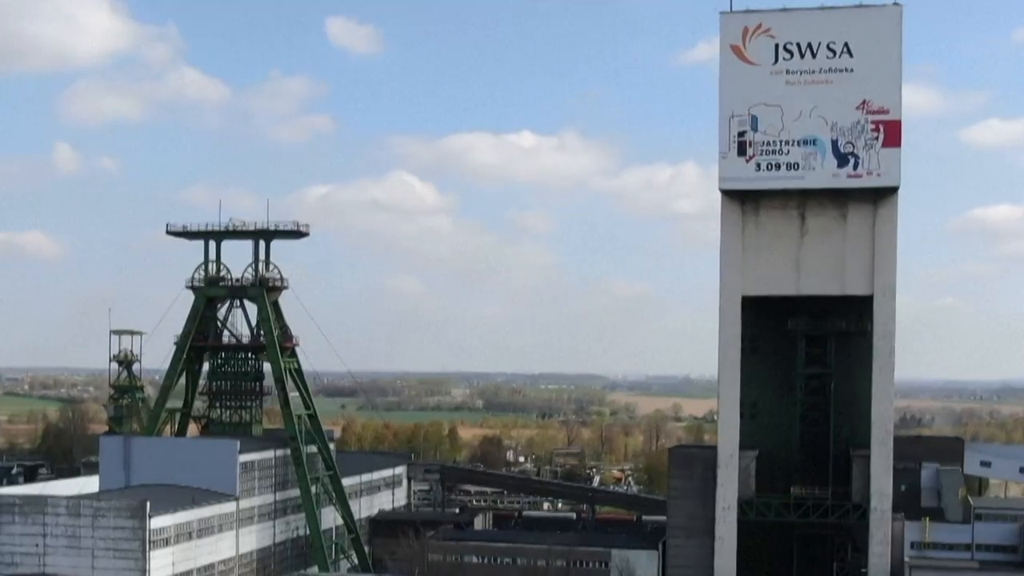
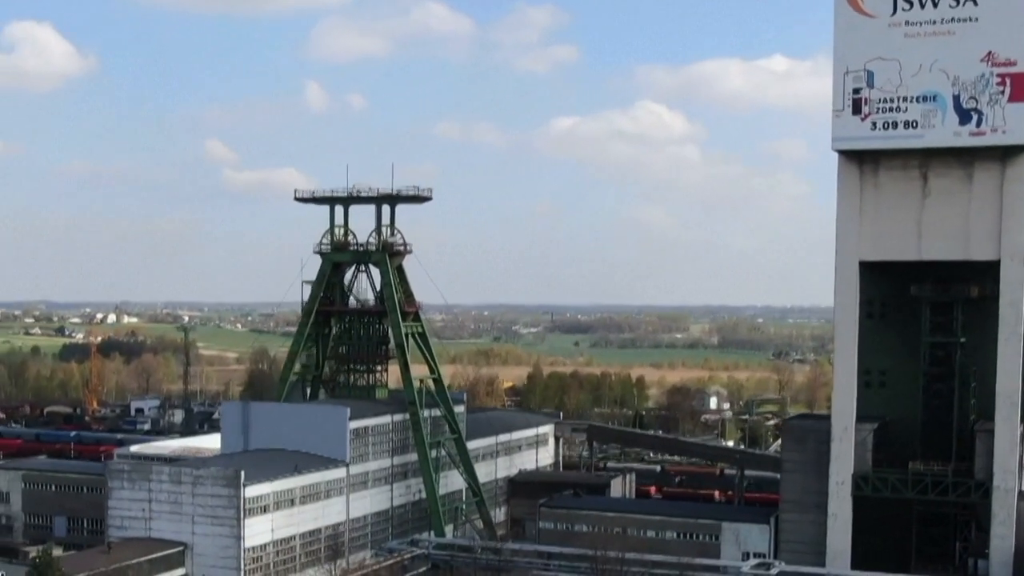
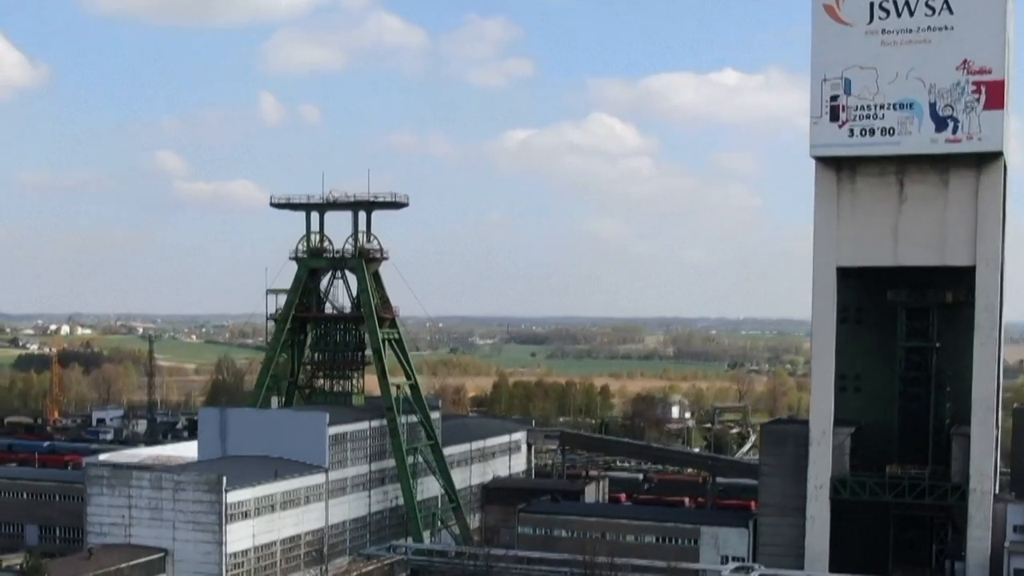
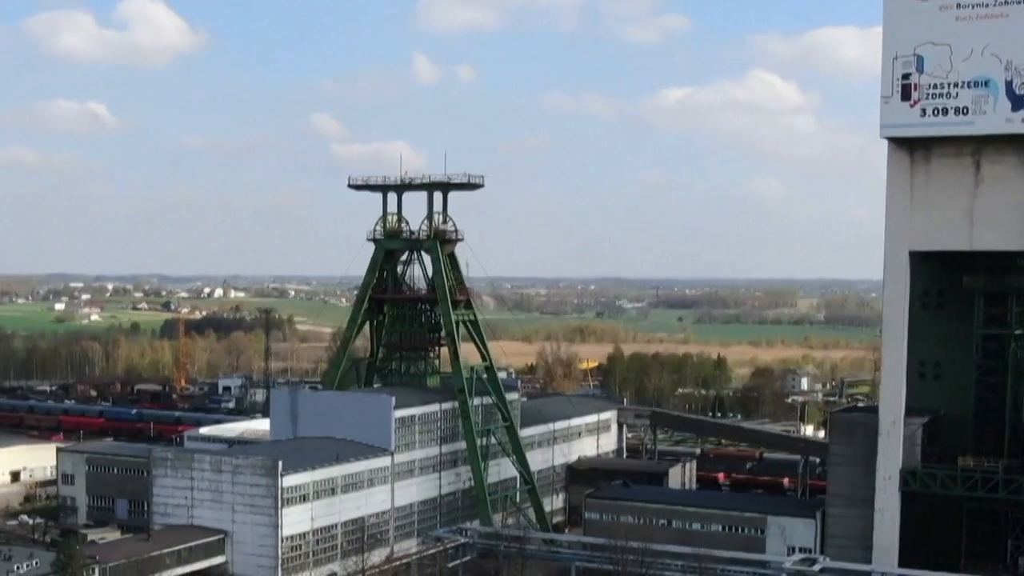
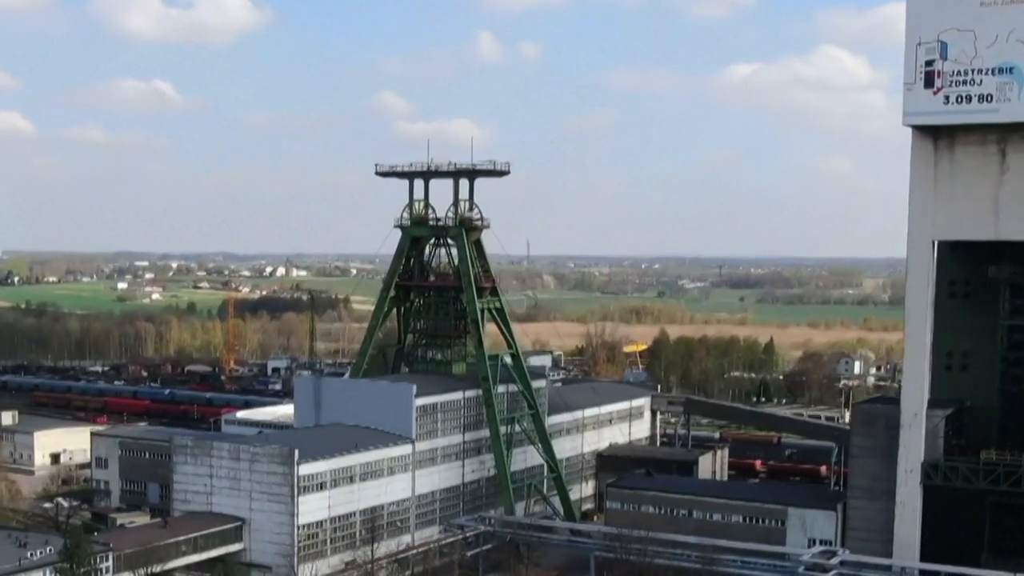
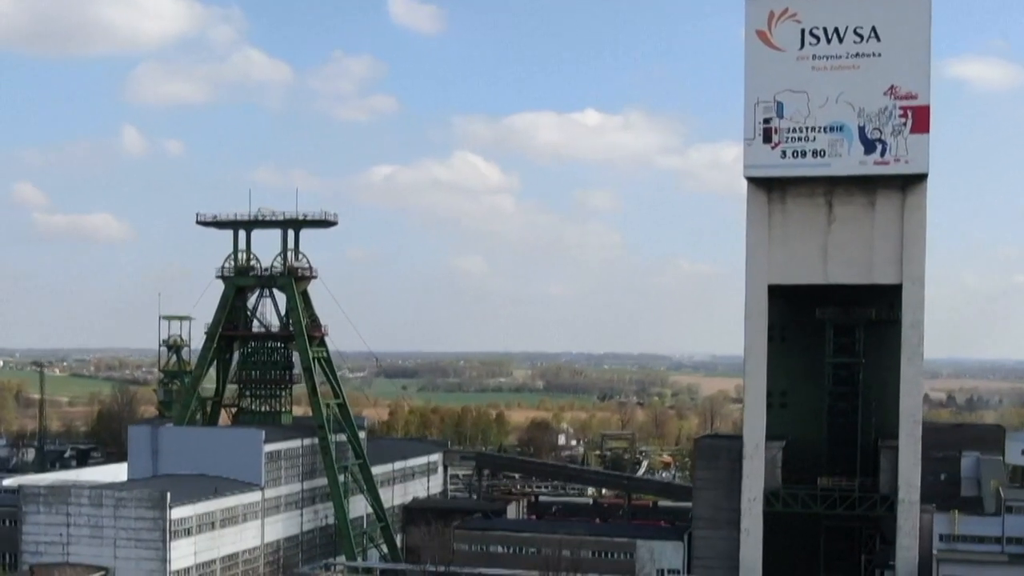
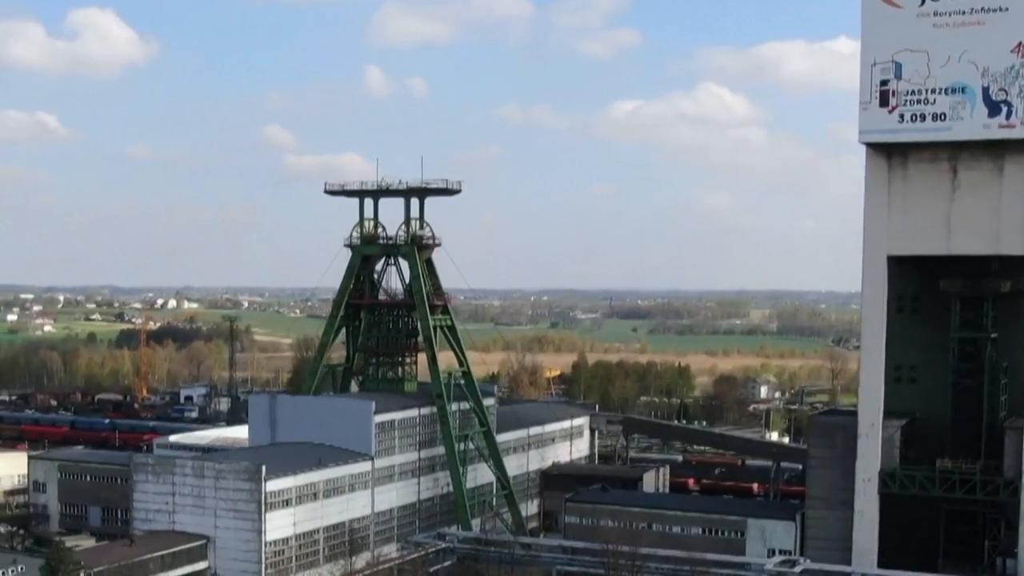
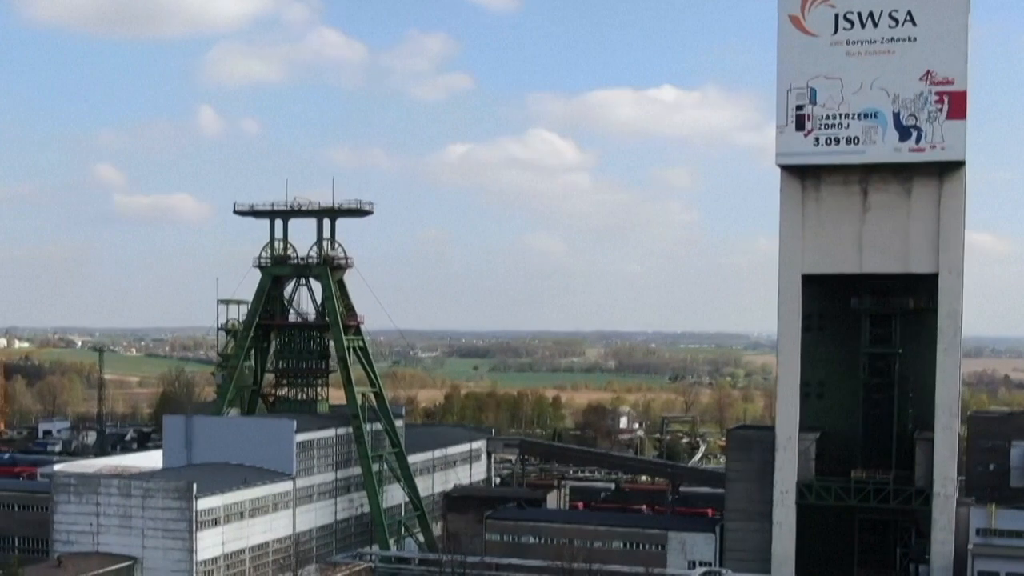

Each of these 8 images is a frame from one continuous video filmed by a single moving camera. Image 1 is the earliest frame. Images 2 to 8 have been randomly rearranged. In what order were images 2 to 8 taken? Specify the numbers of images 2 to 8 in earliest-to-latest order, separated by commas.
6, 8, 3, 2, 7, 4, 5
